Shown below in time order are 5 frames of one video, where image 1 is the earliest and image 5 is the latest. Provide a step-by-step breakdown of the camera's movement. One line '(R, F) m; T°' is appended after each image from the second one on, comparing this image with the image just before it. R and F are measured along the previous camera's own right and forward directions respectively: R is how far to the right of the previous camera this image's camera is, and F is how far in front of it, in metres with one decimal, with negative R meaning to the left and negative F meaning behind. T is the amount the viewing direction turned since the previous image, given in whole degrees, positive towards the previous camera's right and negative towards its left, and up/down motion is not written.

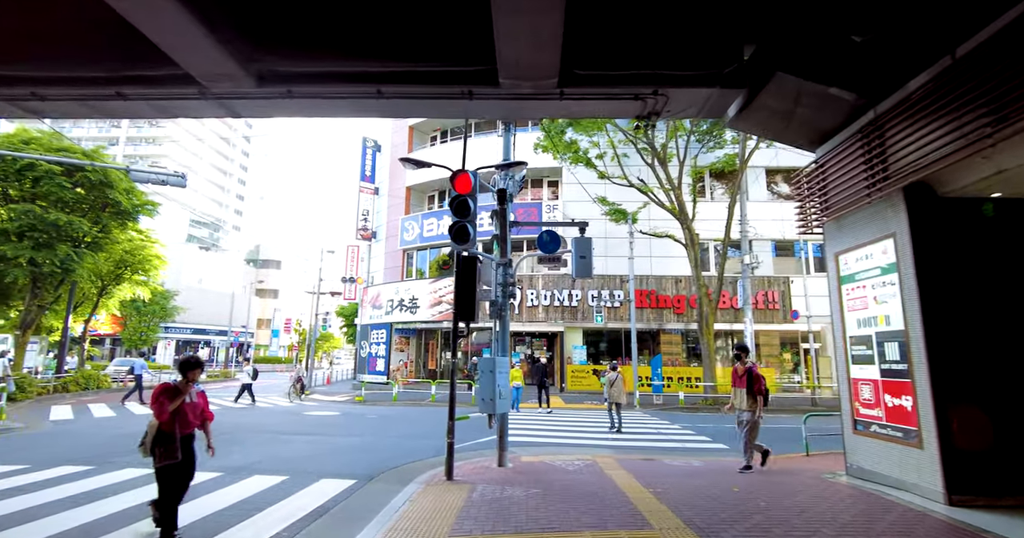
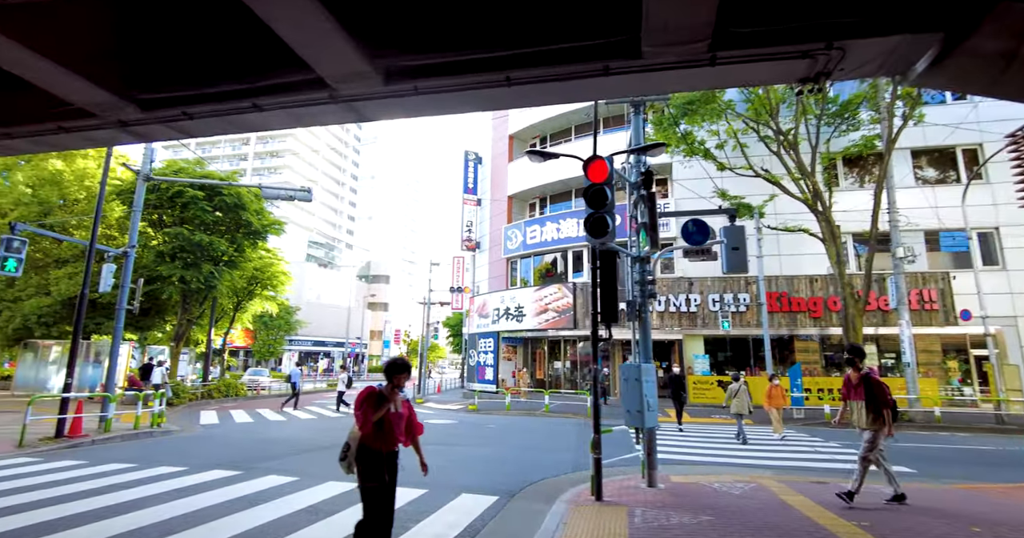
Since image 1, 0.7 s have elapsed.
(-1.0, +0.7) m; -10°
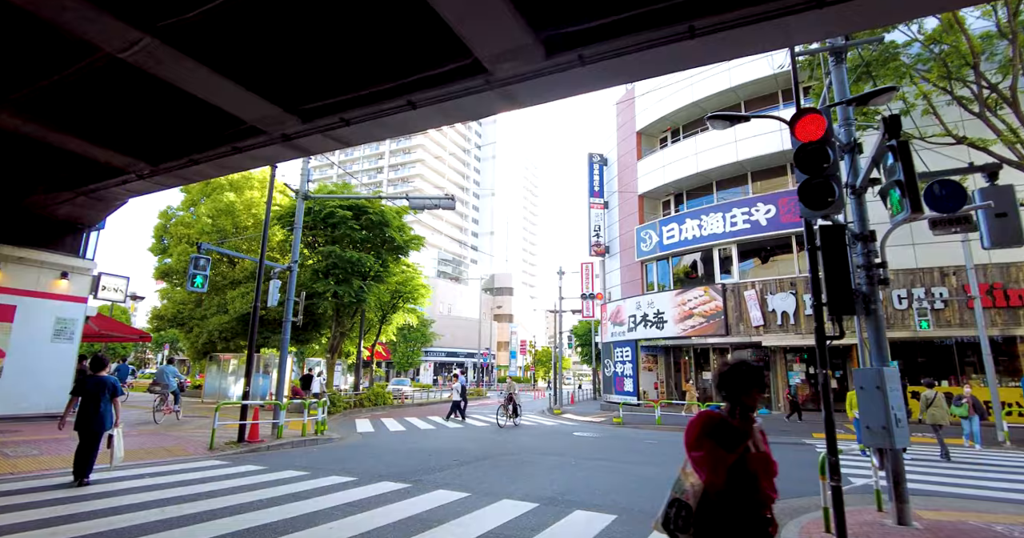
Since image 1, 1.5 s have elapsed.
(-1.1, +0.9) m; -13°
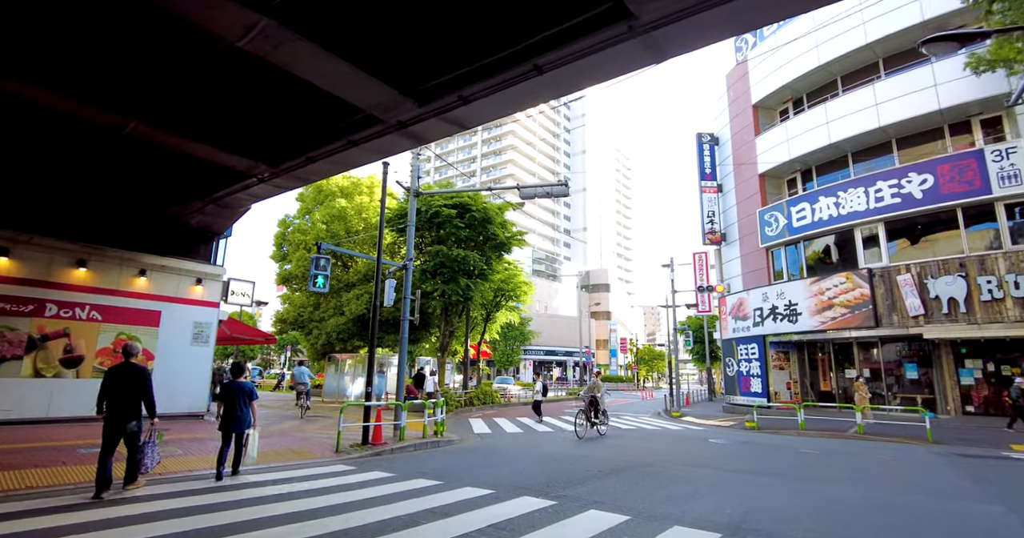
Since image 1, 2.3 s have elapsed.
(-0.9, +1.0) m; -10°
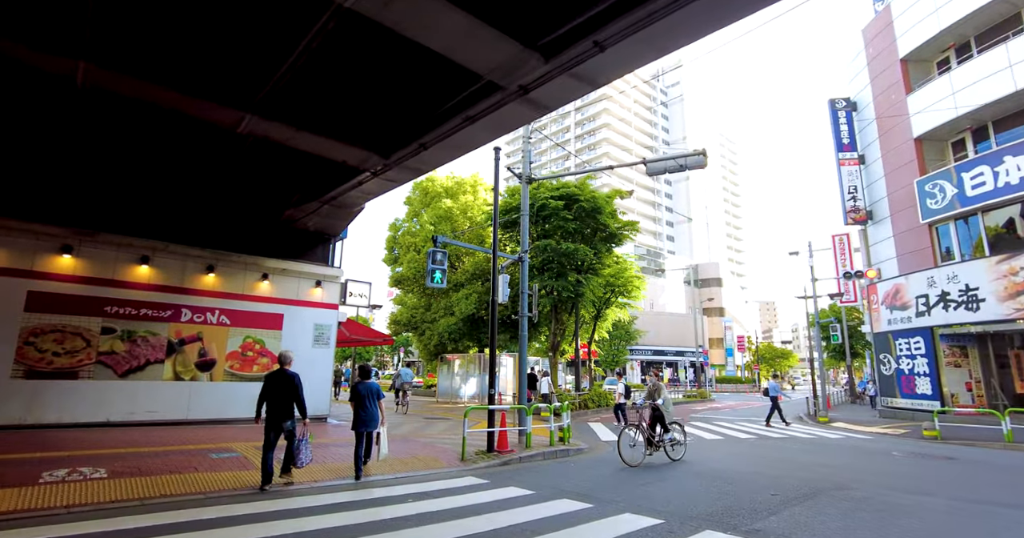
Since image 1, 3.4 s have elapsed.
(-0.9, +1.2) m; -10°
